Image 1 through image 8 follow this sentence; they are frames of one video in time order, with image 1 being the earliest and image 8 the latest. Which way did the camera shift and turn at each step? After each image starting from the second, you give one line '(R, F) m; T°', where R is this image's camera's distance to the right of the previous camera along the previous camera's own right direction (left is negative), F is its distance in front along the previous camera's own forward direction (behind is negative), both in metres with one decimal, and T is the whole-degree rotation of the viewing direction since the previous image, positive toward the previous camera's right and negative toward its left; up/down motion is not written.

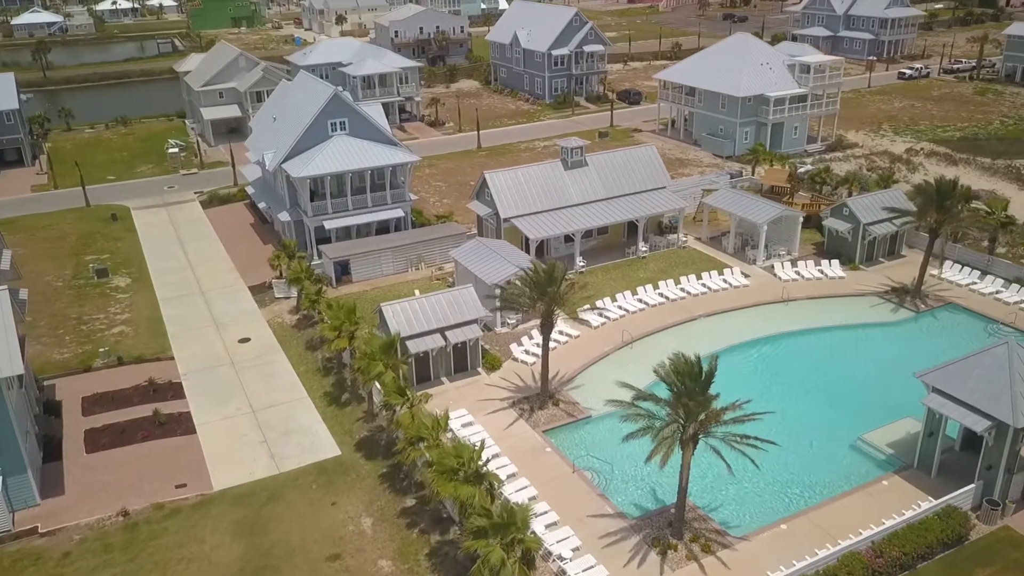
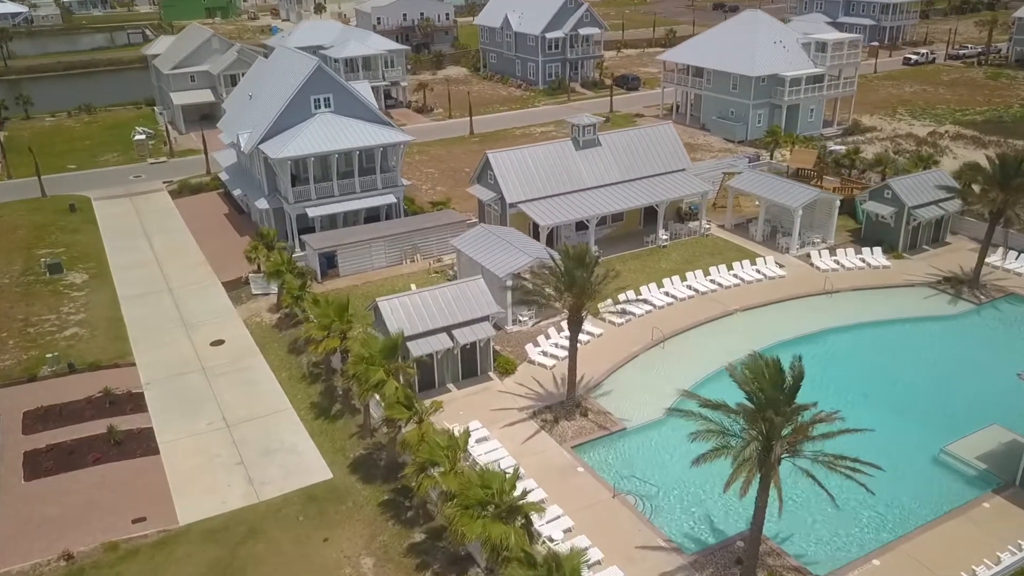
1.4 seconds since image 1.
(-1.3, +4.5) m; +1°
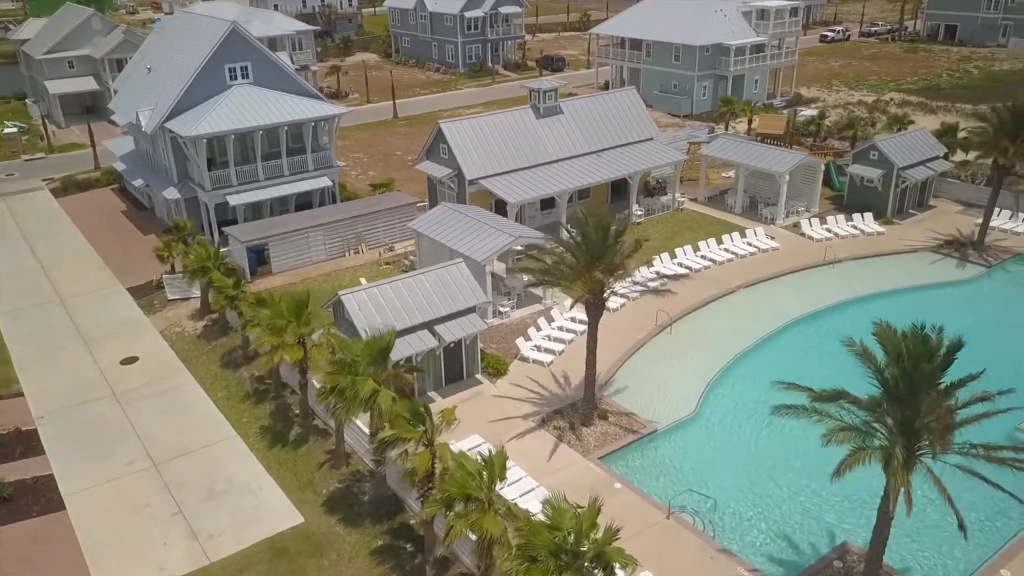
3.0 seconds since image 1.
(-2.5, +4.9) m; +7°
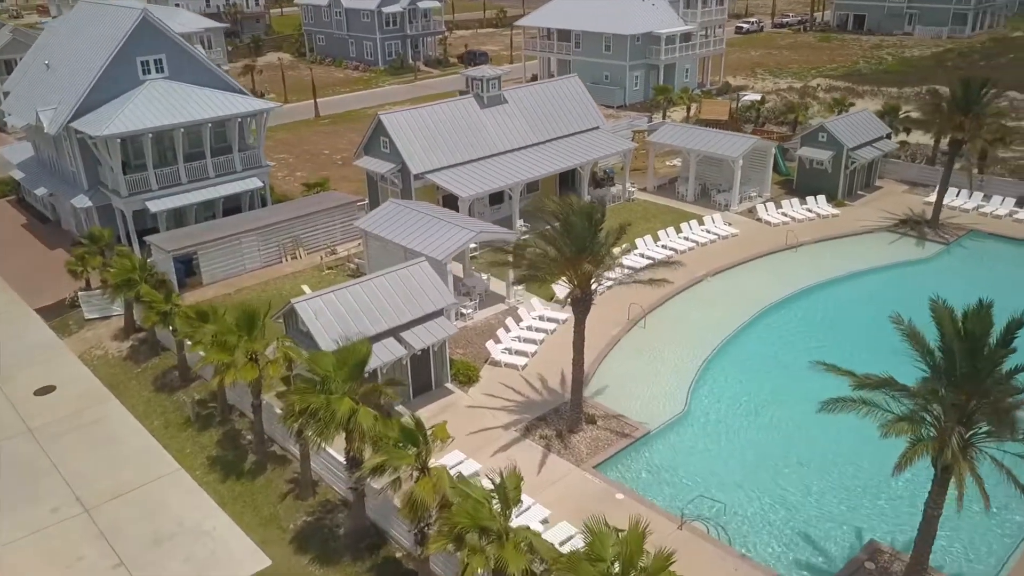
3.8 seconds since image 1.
(-1.4, +2.0) m; +6°
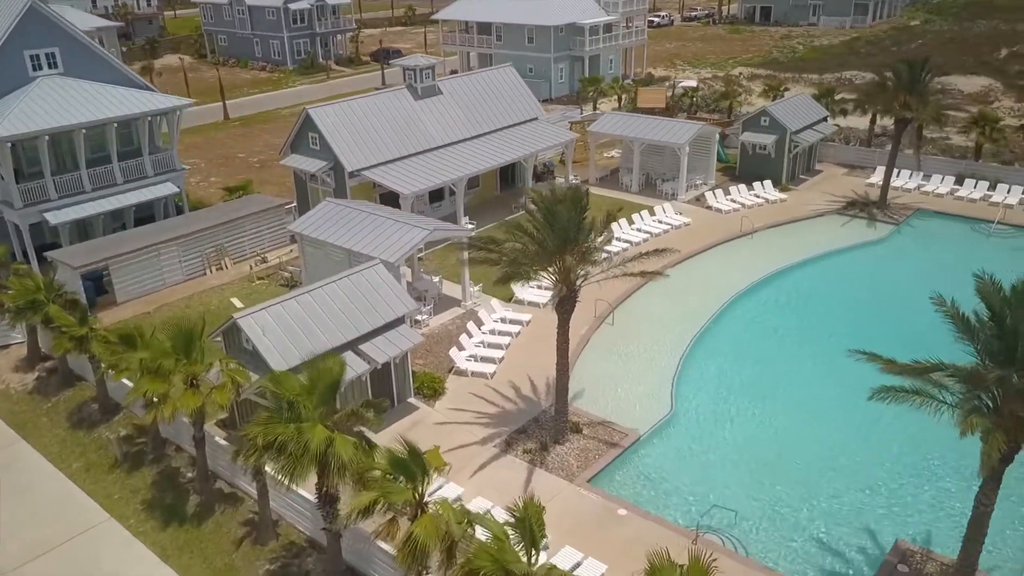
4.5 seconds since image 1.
(-1.3, +2.0) m; +6°
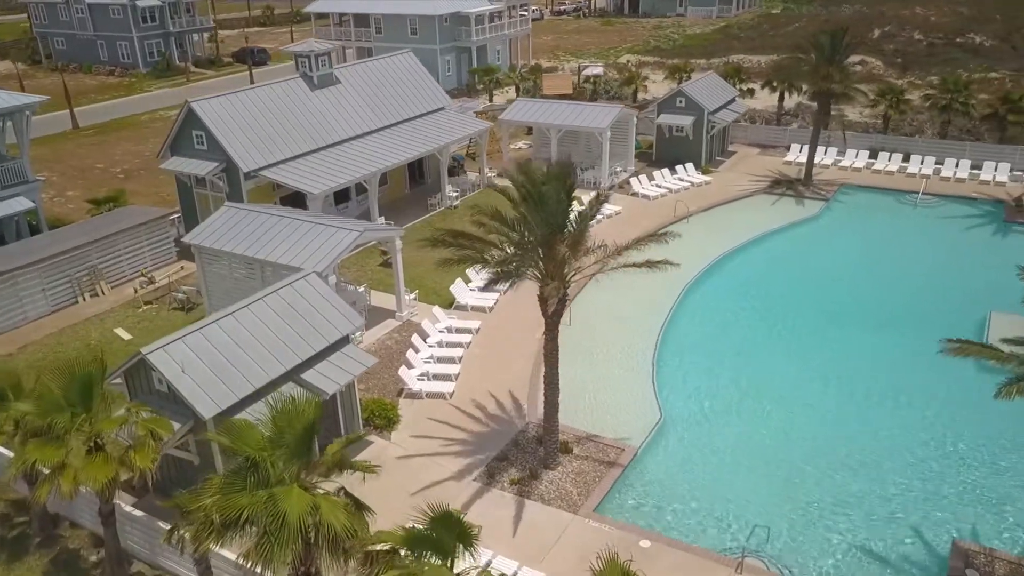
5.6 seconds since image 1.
(-1.8, +2.8) m; +9°
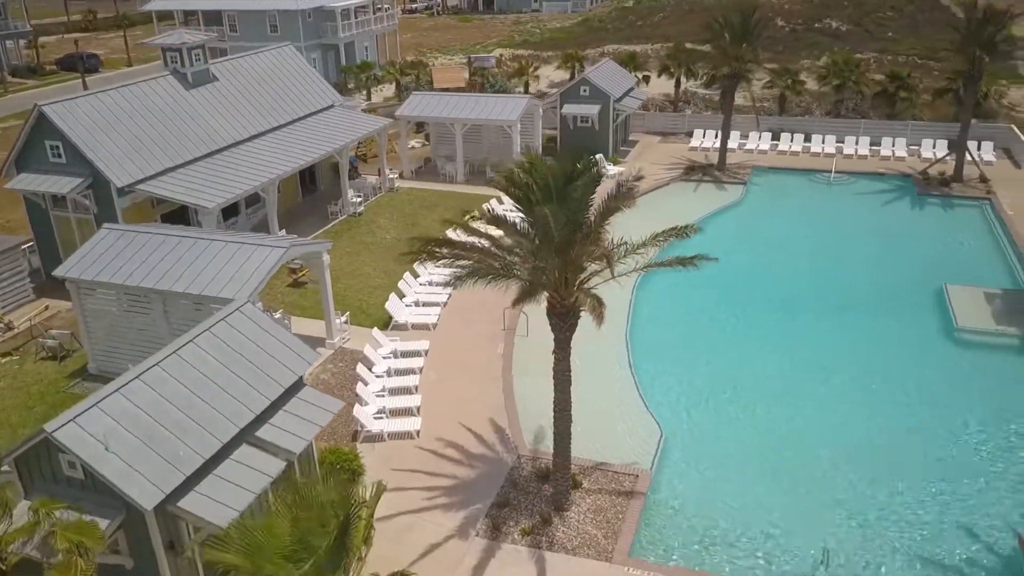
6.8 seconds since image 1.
(-2.1, +2.6) m; +10°
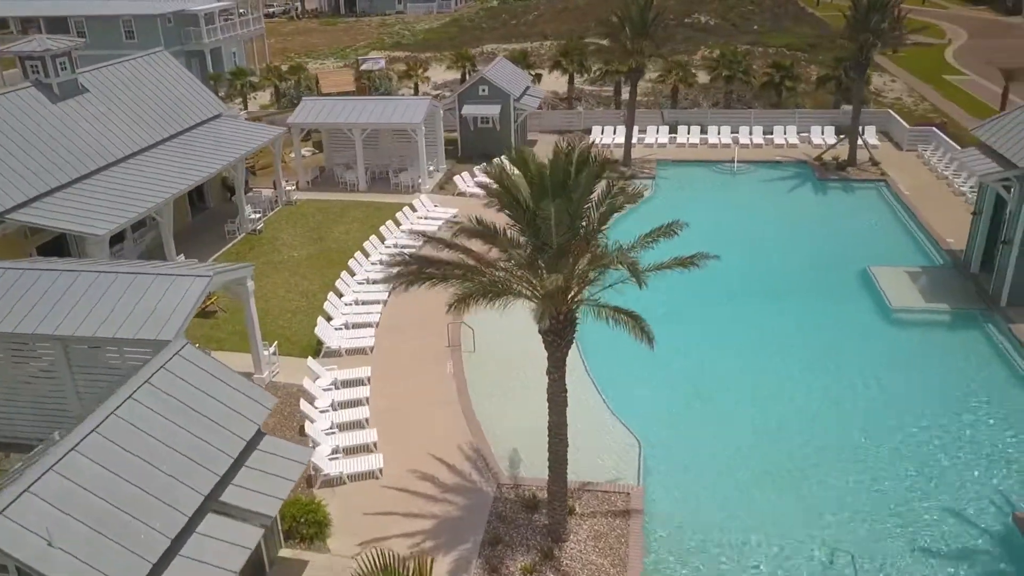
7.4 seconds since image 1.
(-1.5, +1.3) m; +9°
